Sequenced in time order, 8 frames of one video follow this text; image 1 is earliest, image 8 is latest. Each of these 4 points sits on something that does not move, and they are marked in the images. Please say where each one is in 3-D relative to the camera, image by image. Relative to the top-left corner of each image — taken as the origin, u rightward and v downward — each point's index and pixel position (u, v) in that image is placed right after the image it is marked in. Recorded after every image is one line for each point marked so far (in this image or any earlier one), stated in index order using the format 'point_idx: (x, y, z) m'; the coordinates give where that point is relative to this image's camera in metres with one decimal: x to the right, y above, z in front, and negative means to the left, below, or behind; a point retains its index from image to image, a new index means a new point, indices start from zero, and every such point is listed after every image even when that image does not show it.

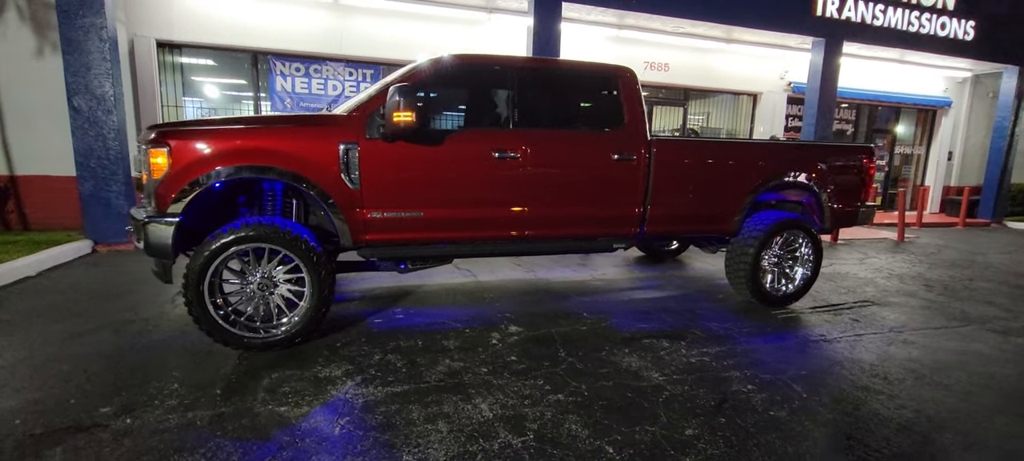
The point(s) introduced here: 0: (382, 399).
0: (-0.8, -1.0, +3.0) m
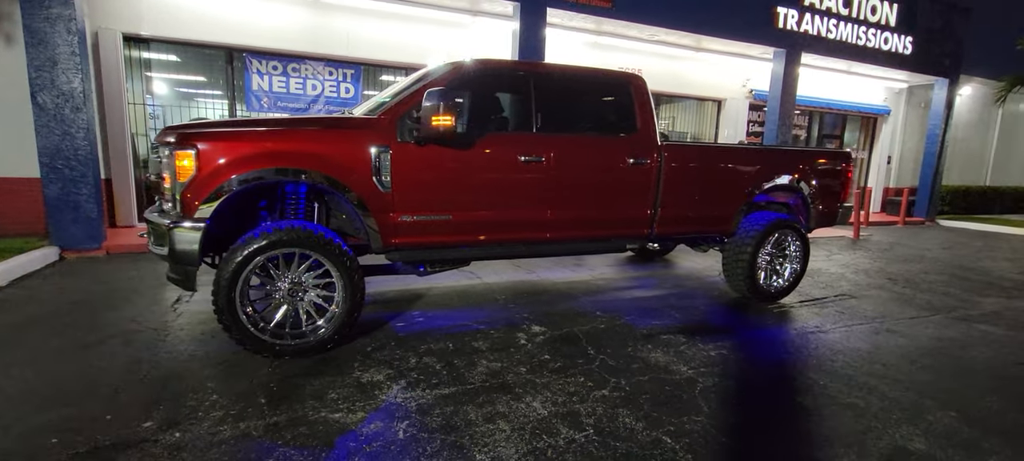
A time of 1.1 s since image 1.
0: (-0.5, -1.0, +3.0) m
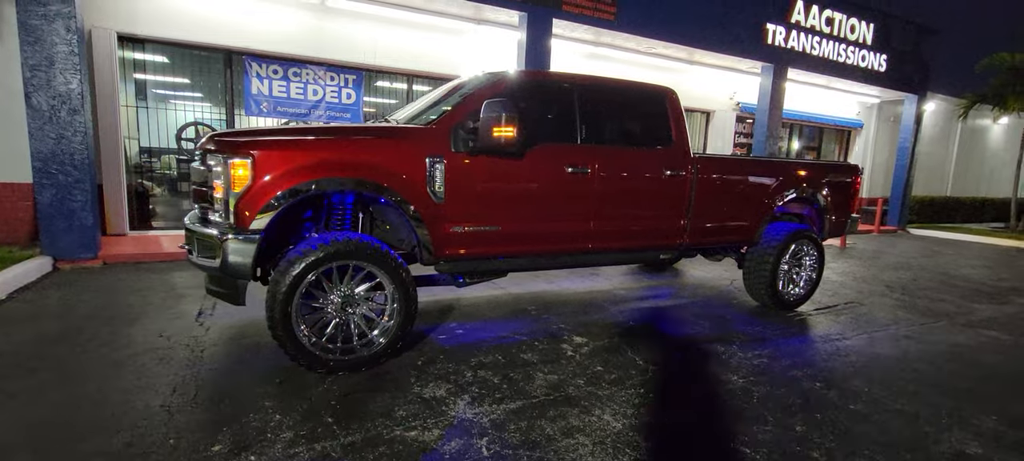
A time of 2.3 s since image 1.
0: (0.0, -1.1, +3.0) m
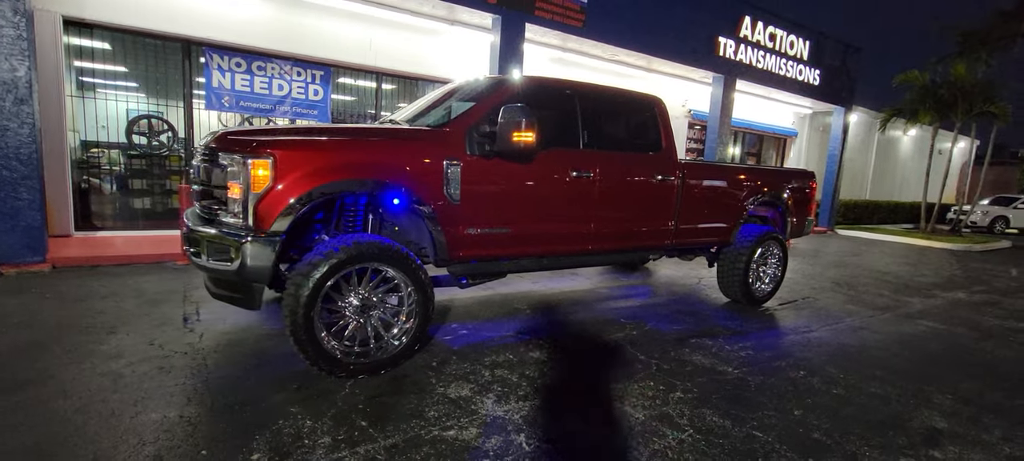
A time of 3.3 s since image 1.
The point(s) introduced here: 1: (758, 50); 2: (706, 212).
0: (+0.1, -1.1, +3.1) m
1: (+6.1, +4.5, +12.4) m
2: (+2.1, +0.2, +5.3) m
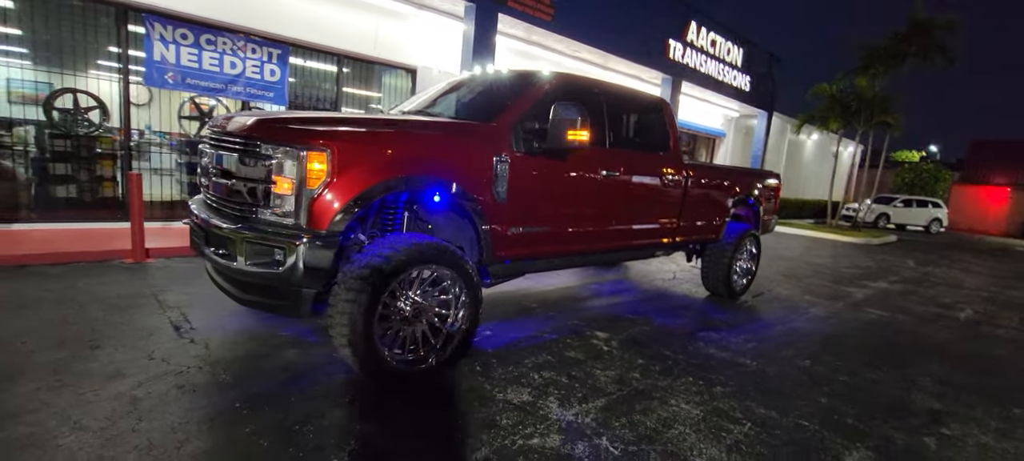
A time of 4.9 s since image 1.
0: (+0.6, -1.1, +3.1) m
1: (+5.0, +4.6, +13.1) m
2: (+2.1, +0.2, +5.6) m
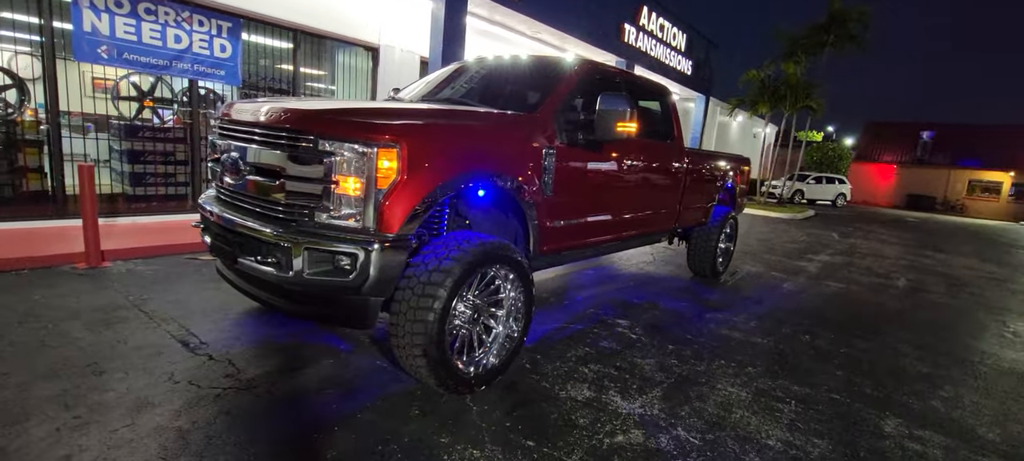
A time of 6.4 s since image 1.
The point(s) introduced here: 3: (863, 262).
0: (+1.0, -1.1, +3.2) m
1: (+3.7, +5.1, +13.4) m
2: (+2.1, +0.4, +5.8) m
3: (+6.6, -0.6, +9.5) m
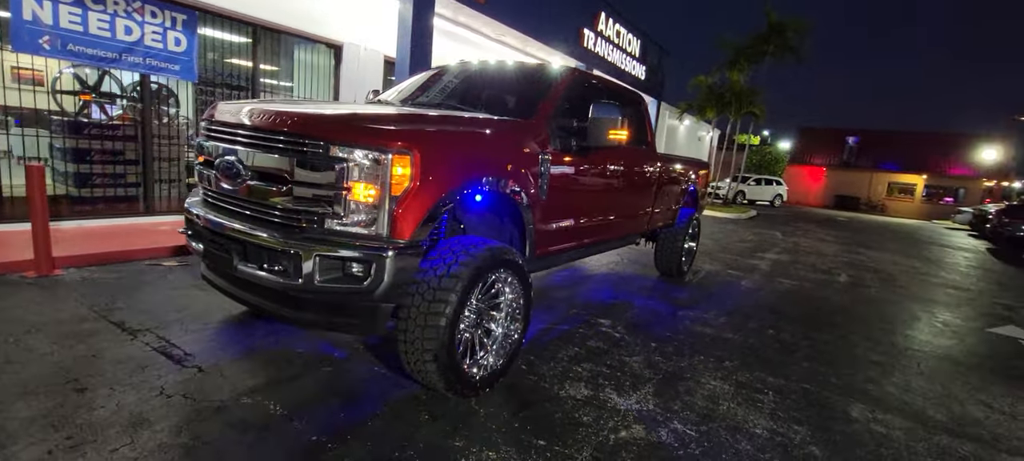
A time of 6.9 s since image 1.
0: (+1.0, -1.1, +3.3) m
1: (+2.7, +5.1, +13.8) m
2: (+1.9, +0.4, +6.0) m
3: (+6.0, -0.6, +10.2) m
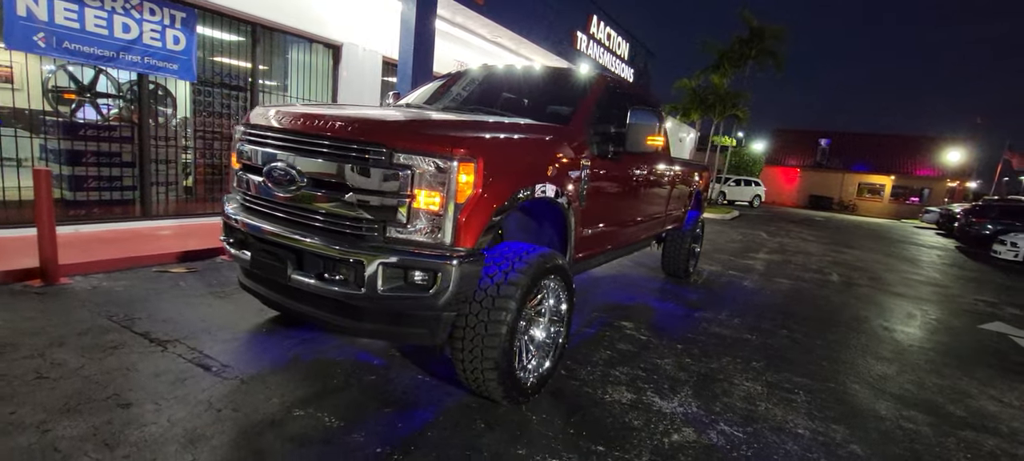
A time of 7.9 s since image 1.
0: (+1.3, -1.2, +3.4) m
1: (+2.4, +5.1, +13.9) m
2: (+2.0, +0.4, +6.1) m
3: (+5.9, -0.6, +10.4) m
